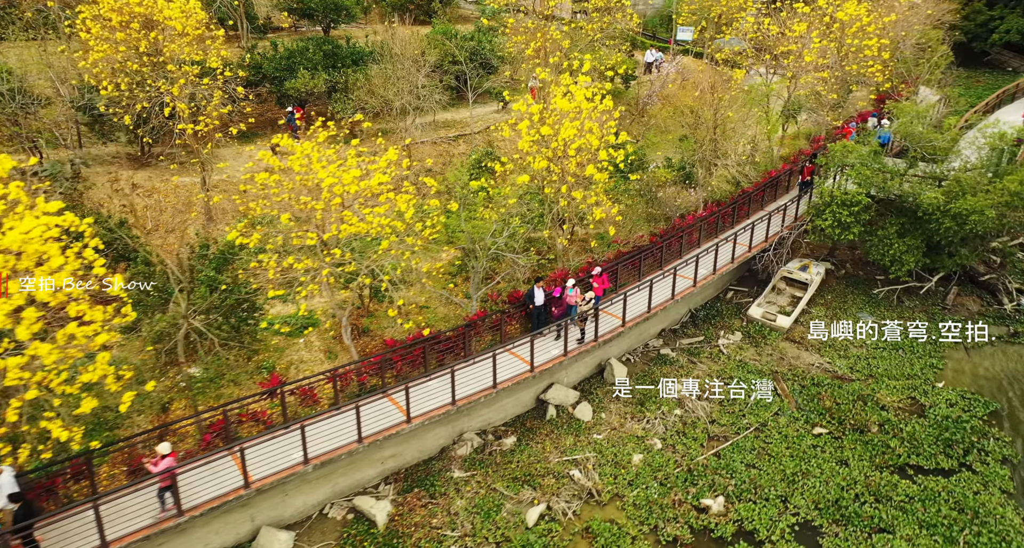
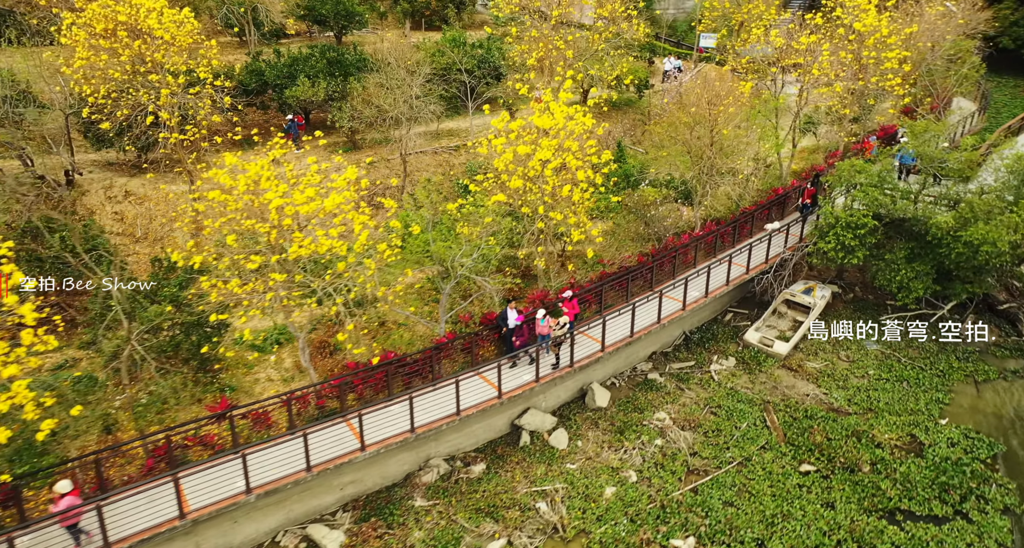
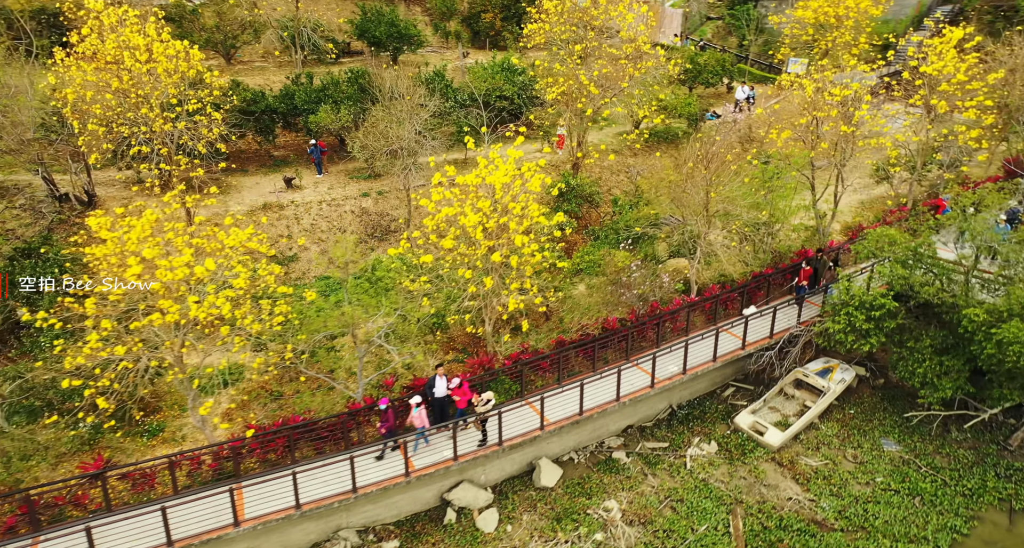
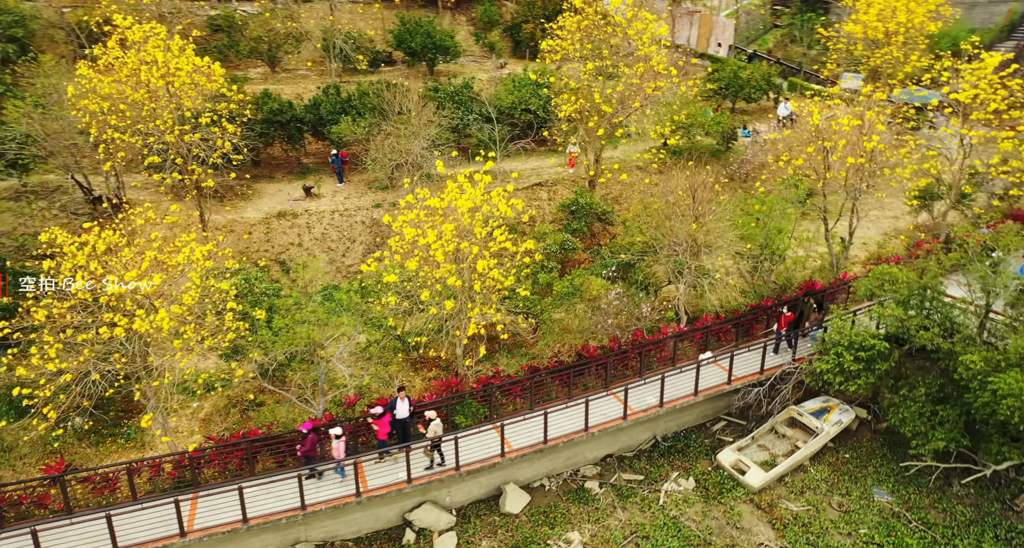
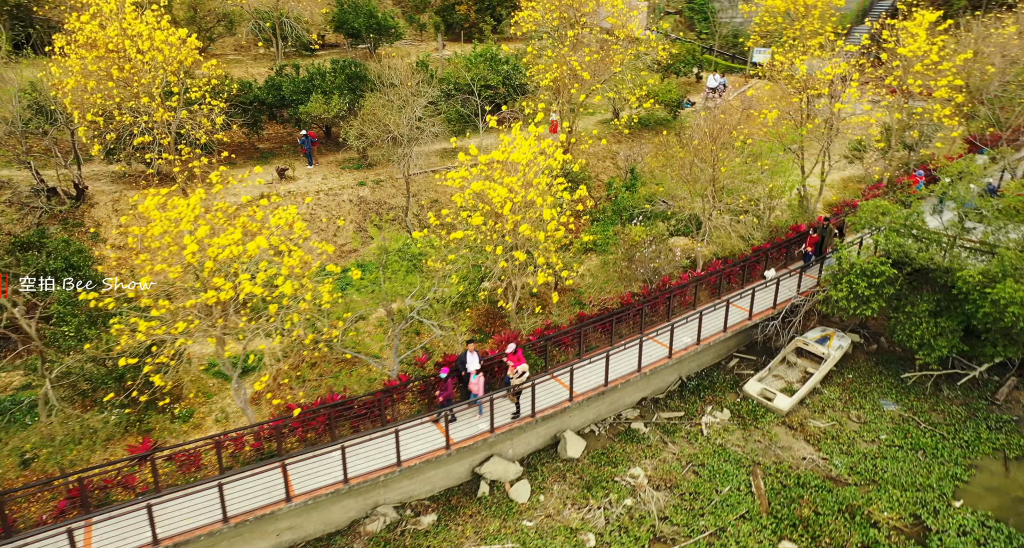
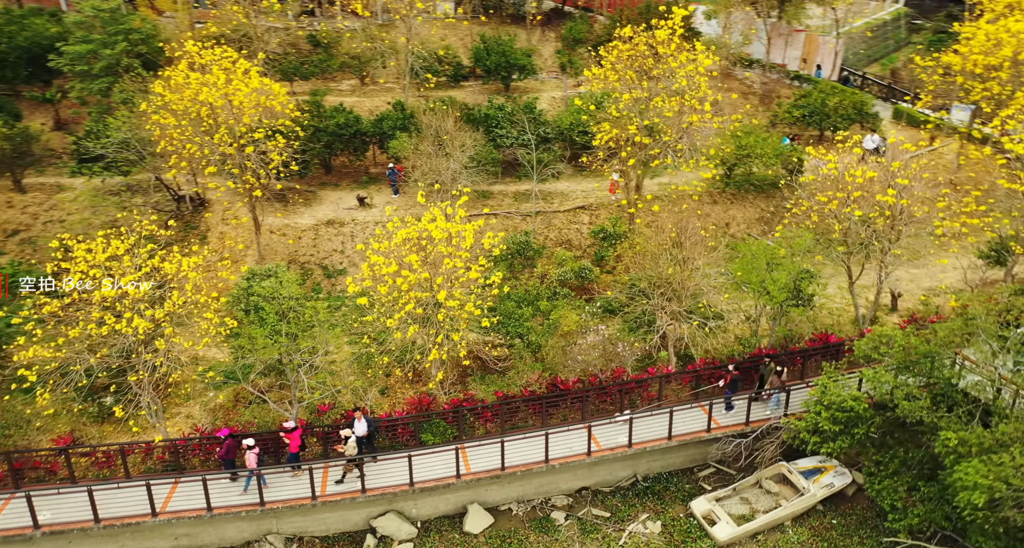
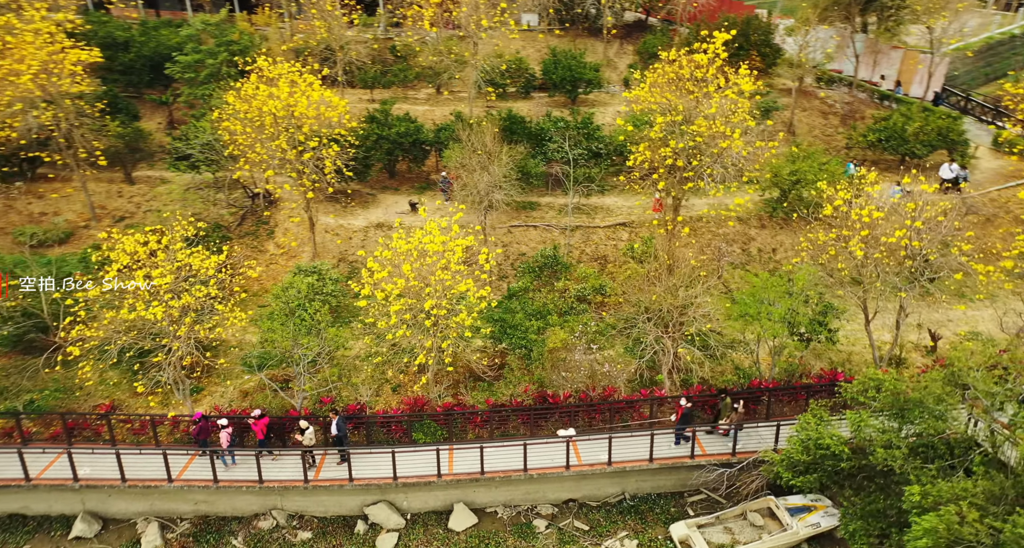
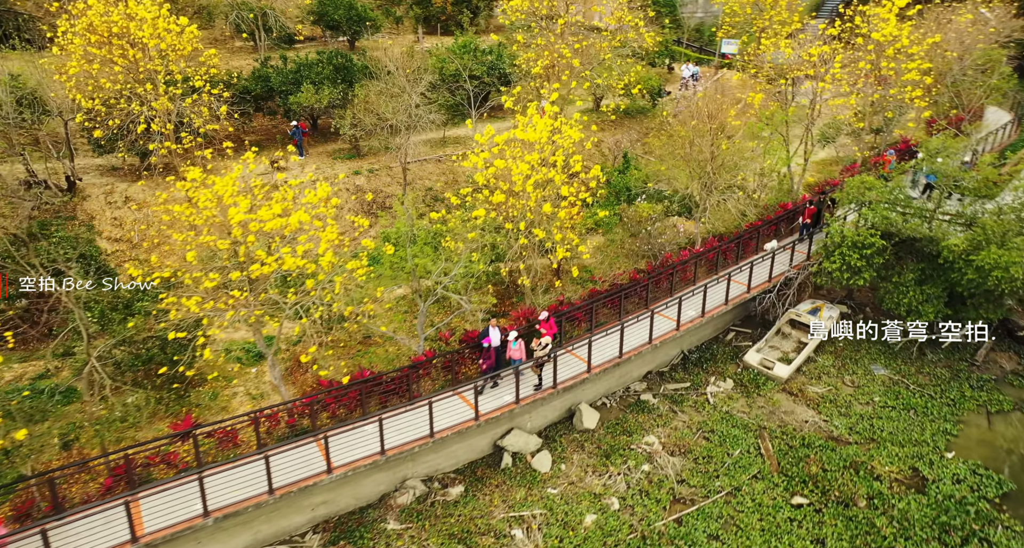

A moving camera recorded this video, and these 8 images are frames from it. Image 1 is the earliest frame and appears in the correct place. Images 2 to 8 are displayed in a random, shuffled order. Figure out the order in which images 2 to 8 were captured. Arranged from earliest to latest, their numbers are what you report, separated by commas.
2, 8, 5, 3, 4, 6, 7
